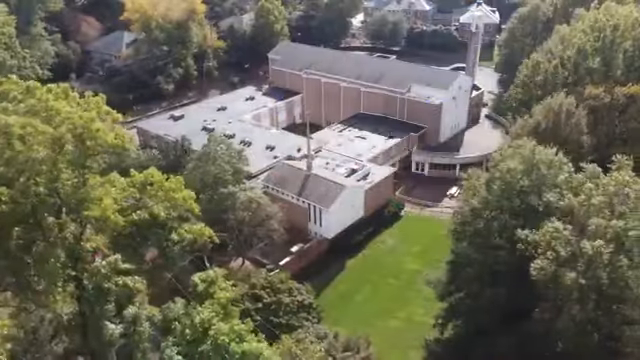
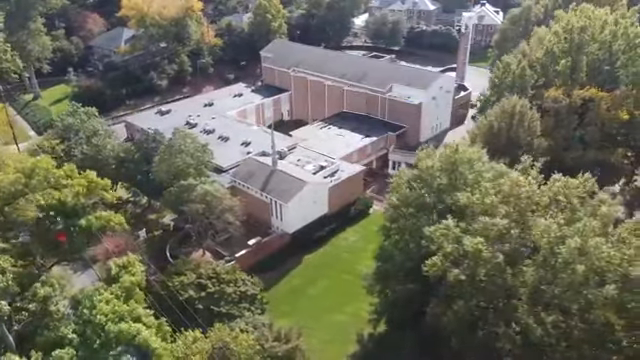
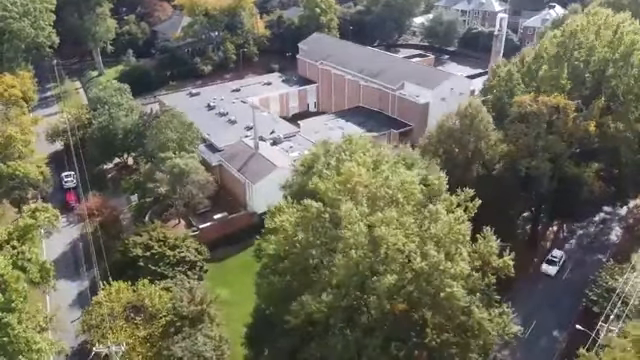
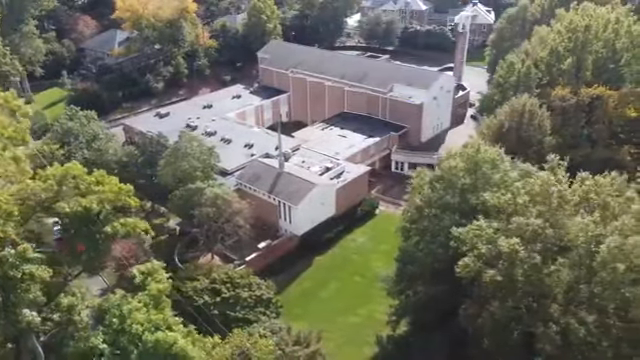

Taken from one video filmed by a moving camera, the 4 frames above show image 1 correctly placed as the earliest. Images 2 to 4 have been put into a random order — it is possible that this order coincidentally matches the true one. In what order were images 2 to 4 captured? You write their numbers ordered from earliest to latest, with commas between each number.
4, 2, 3
